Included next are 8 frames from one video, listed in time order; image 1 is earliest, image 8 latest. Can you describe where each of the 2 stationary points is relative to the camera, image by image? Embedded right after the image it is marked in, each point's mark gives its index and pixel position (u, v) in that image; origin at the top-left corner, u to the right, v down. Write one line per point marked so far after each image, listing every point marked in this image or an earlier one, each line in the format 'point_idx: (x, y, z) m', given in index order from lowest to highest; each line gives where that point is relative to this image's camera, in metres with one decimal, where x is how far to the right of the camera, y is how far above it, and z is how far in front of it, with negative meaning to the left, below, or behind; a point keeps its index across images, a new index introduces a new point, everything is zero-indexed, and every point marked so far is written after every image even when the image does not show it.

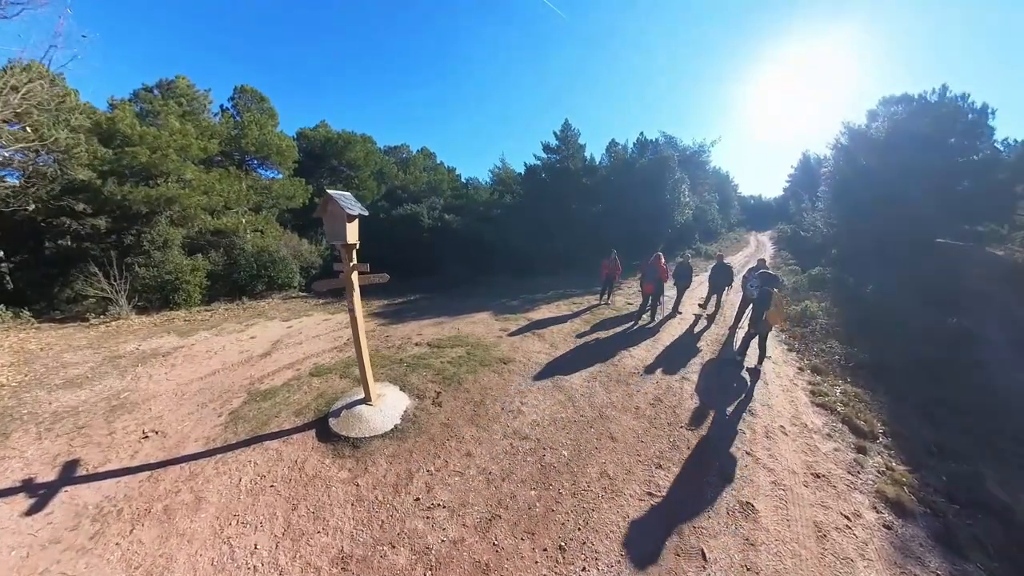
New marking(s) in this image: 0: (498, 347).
0: (-0.3, -1.4, +8.3) m
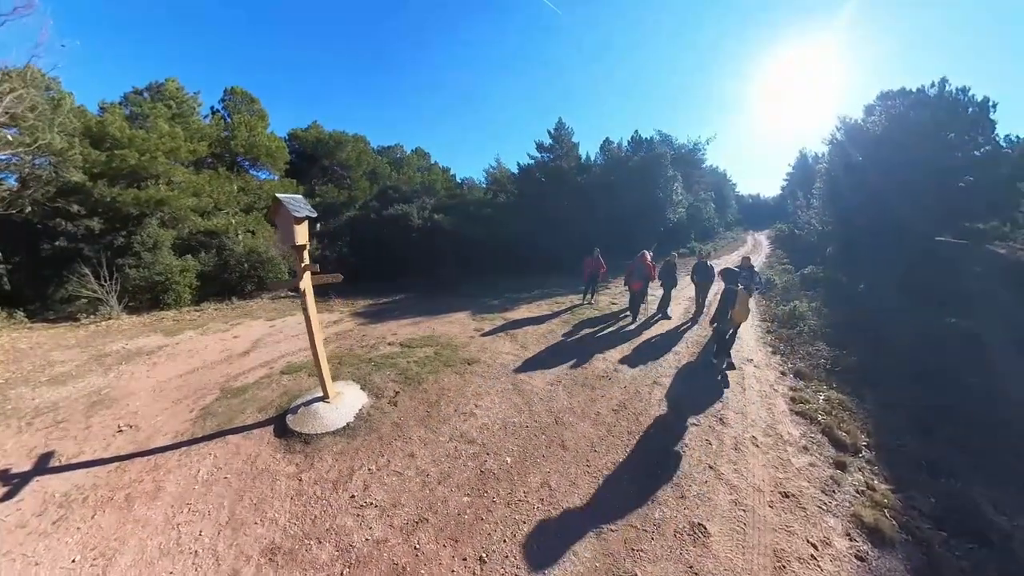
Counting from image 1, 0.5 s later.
0: (-1.1, -1.4, +8.3) m
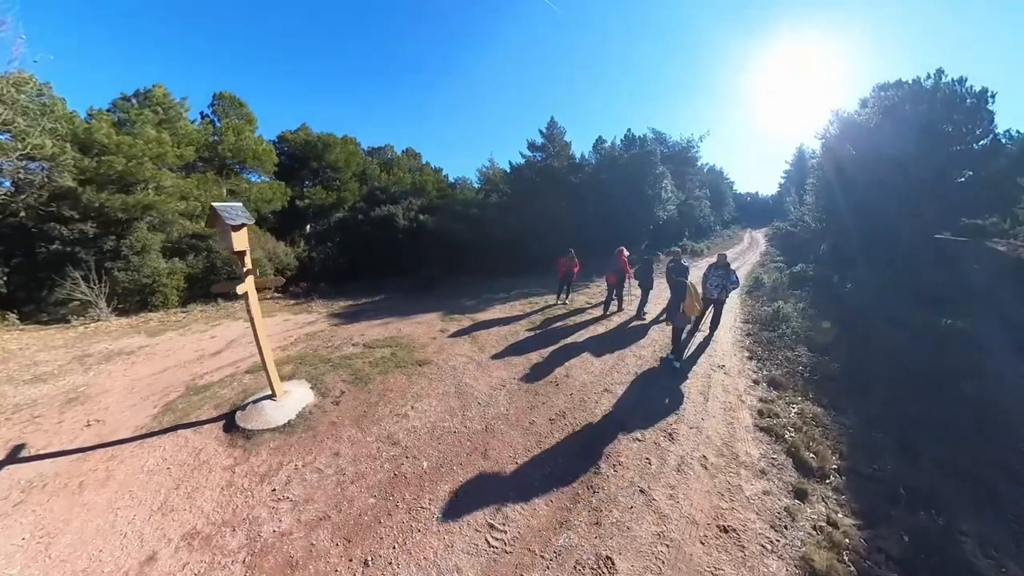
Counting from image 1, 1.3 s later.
0: (-2.1, -1.4, +8.4) m
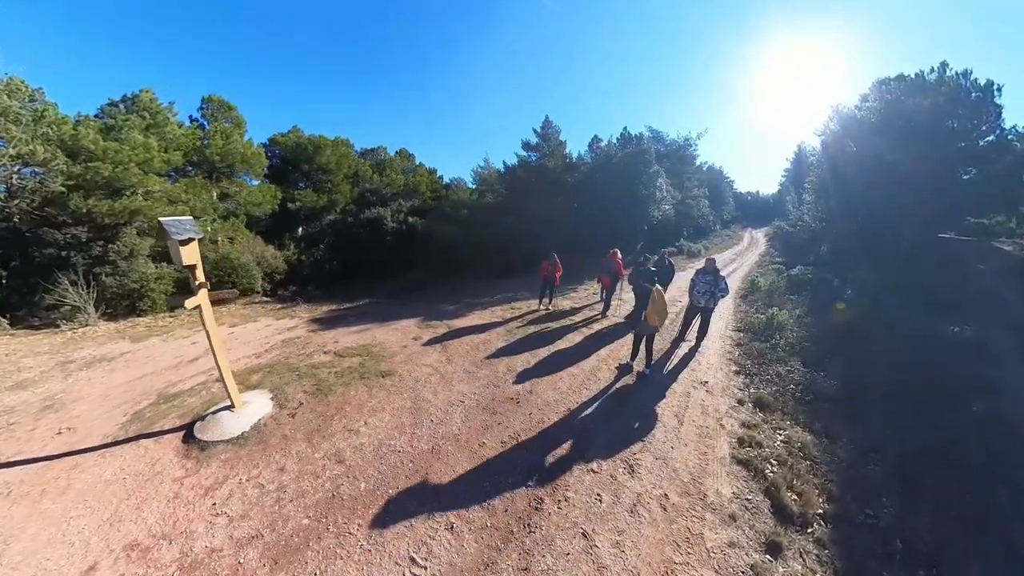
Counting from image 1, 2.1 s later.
0: (-2.9, -1.6, +8.3) m
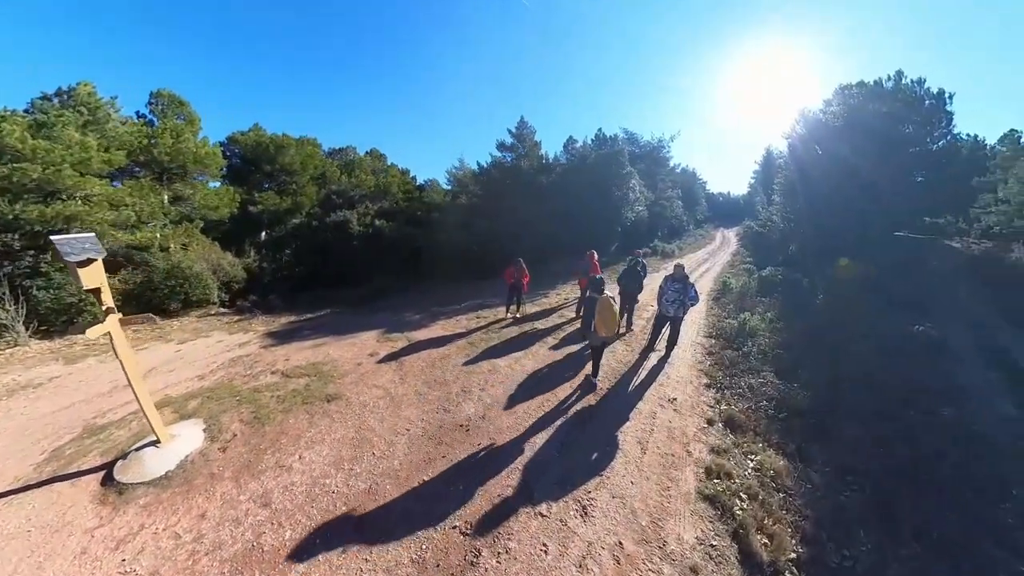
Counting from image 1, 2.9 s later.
0: (-3.8, -2.0, +7.7) m
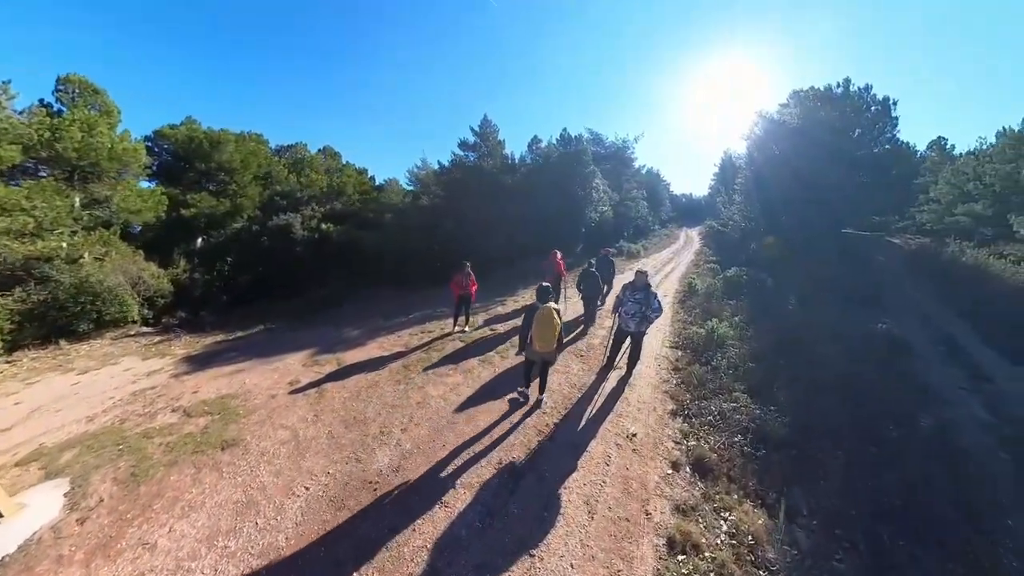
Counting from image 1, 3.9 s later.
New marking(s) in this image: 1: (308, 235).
0: (-4.9, -2.5, +6.7) m
1: (-10.6, +2.8, +18.8) m
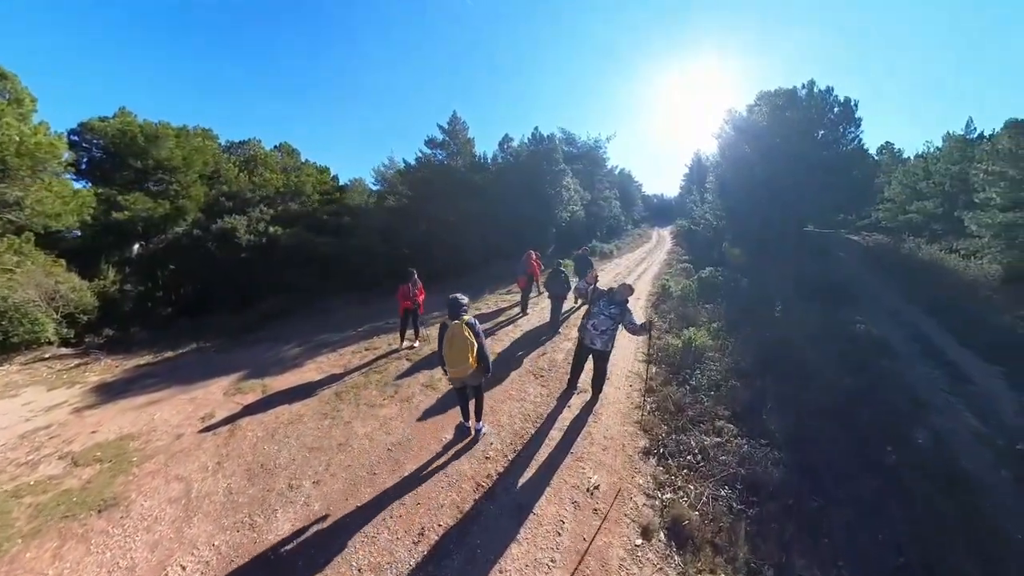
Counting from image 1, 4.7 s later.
0: (-5.8, -2.8, +5.6) m
1: (-12.2, +2.3, +17.4) m
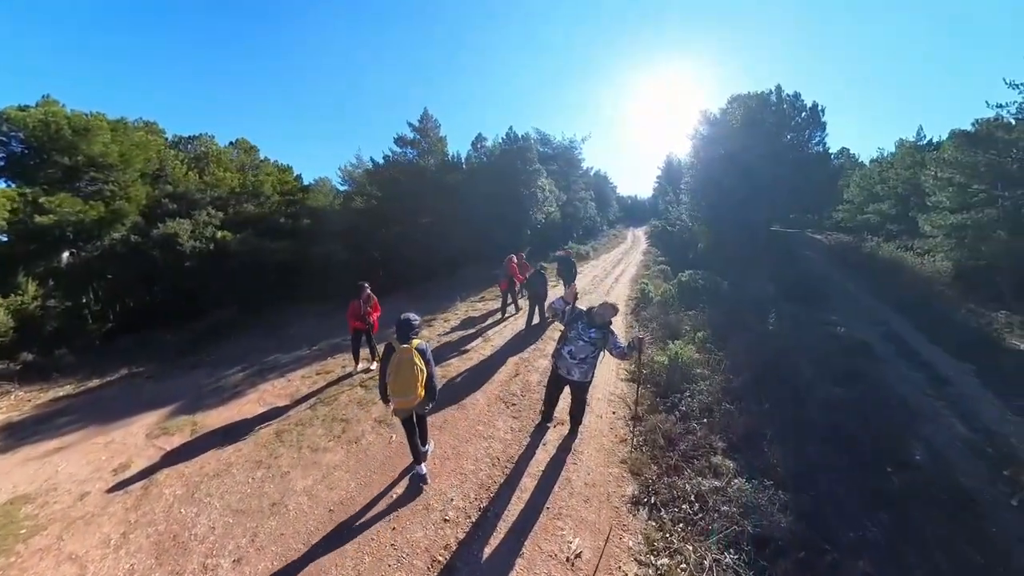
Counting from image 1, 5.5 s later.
0: (-6.1, -3.3, +4.6) m
1: (-13.4, +1.9, +15.9) m
